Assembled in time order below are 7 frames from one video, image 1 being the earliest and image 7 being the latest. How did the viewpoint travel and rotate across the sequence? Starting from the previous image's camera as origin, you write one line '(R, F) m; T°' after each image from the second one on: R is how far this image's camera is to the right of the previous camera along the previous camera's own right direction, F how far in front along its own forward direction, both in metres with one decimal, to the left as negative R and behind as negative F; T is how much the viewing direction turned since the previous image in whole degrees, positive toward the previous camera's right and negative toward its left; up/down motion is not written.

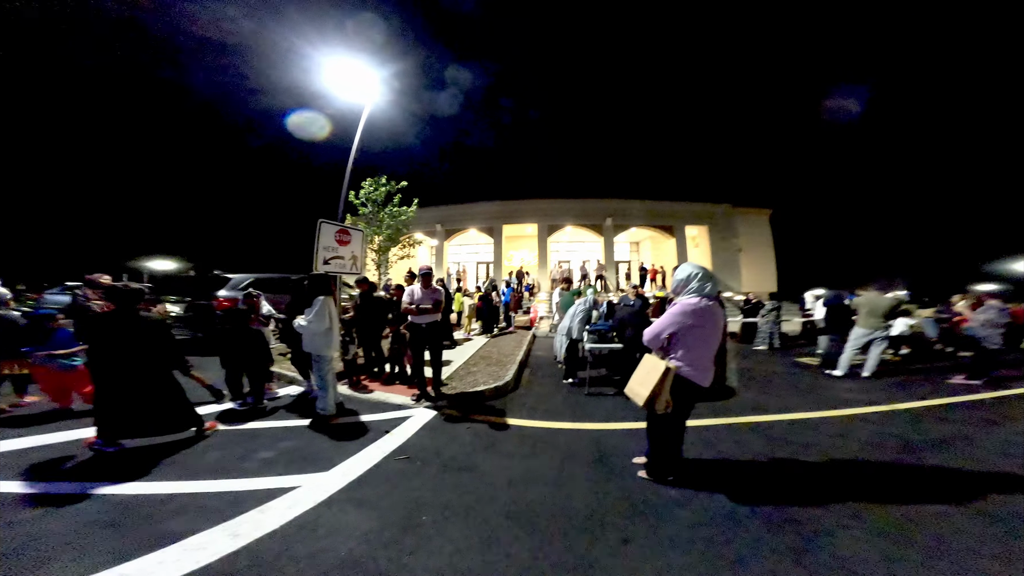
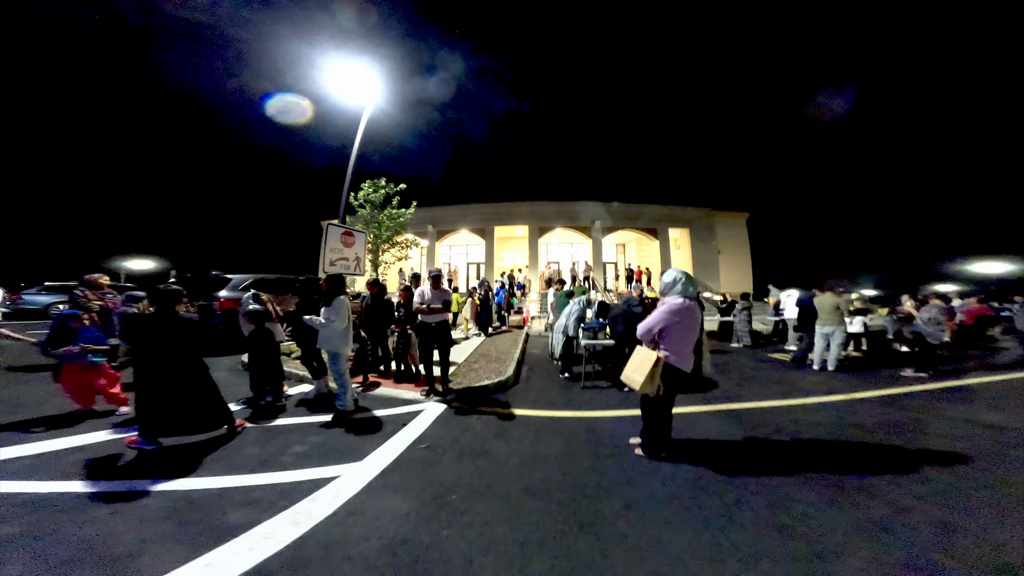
(-0.3, -0.4) m; +2°
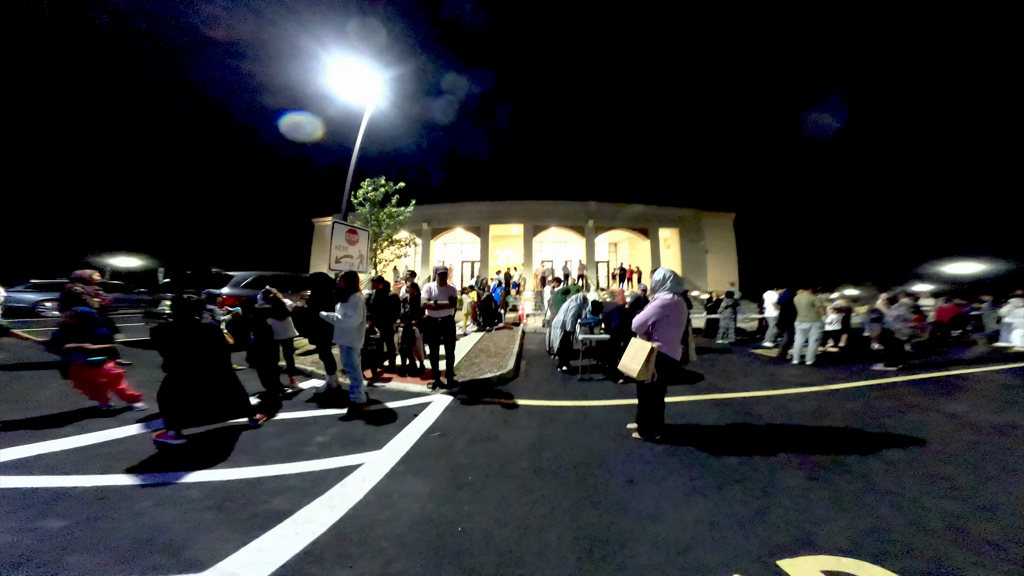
(-0.2, -0.3) m; +1°
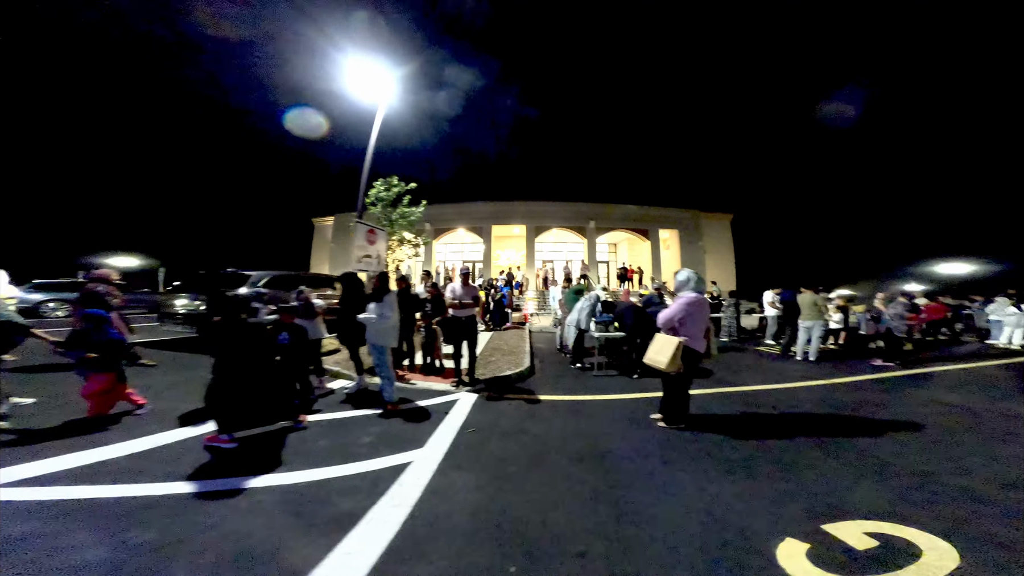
(-0.4, -0.2) m; +1°
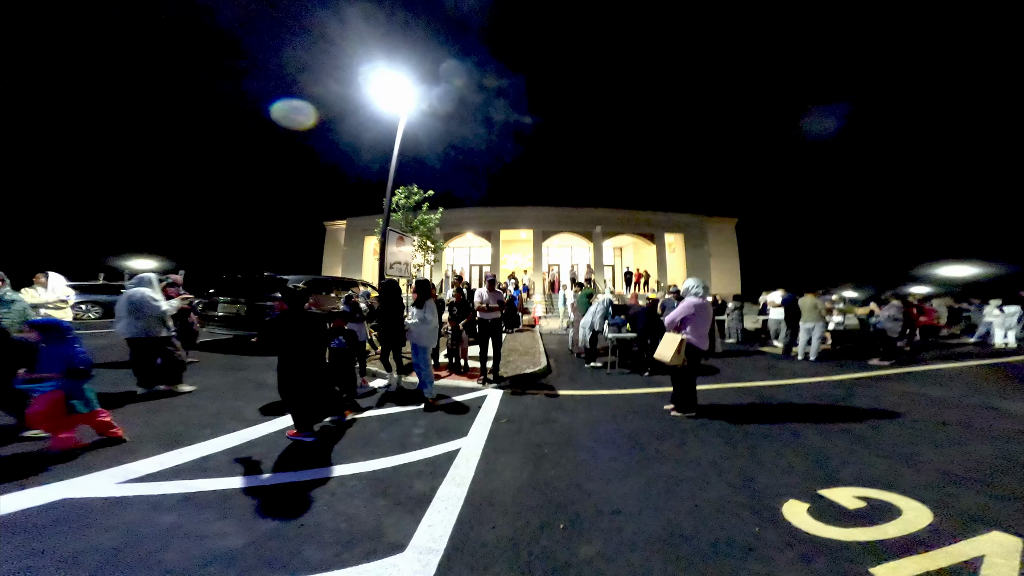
(-0.3, -0.5) m; 0°
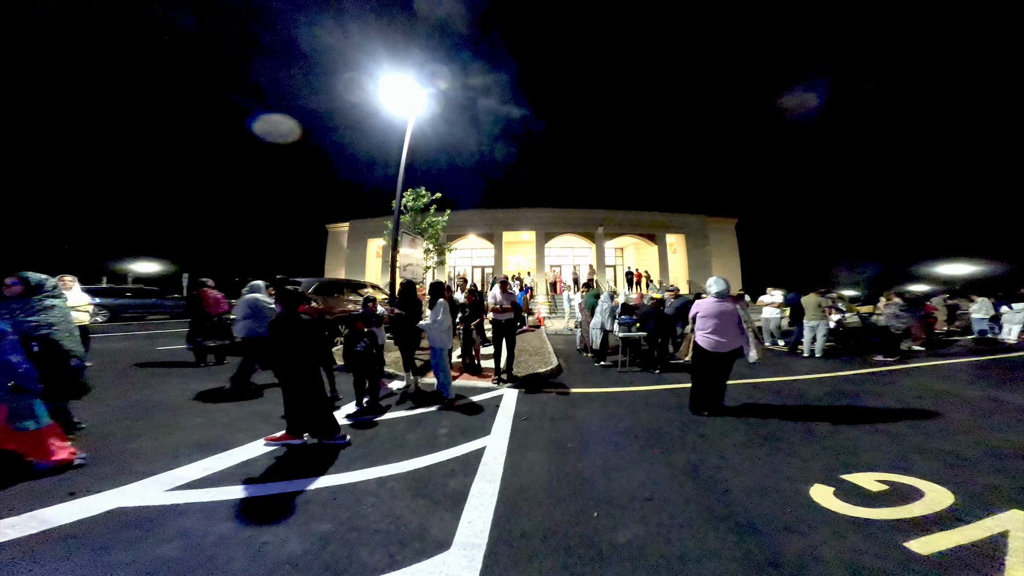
(-0.2, -0.1) m; 0°
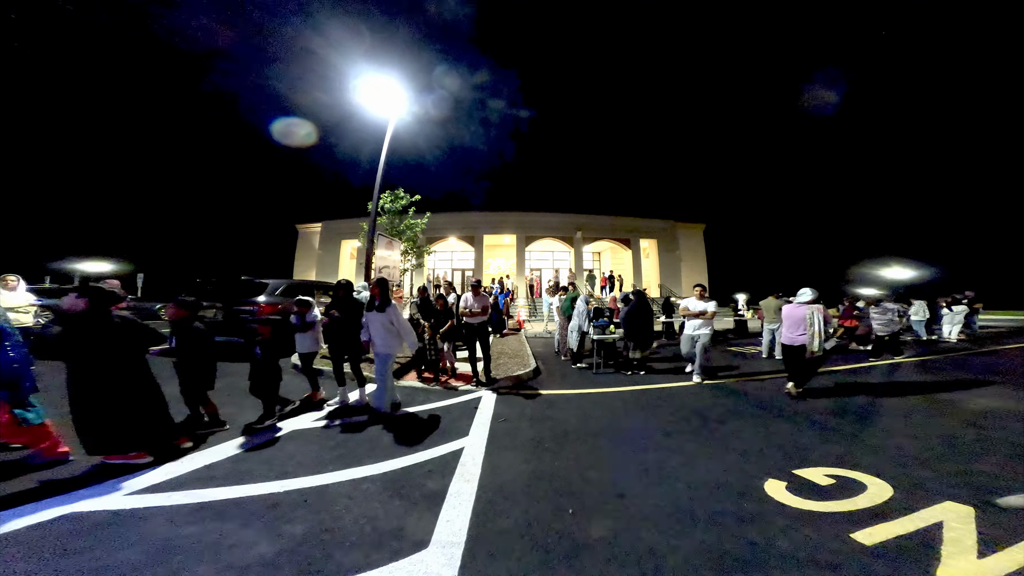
(0.0, -0.1) m; +4°
